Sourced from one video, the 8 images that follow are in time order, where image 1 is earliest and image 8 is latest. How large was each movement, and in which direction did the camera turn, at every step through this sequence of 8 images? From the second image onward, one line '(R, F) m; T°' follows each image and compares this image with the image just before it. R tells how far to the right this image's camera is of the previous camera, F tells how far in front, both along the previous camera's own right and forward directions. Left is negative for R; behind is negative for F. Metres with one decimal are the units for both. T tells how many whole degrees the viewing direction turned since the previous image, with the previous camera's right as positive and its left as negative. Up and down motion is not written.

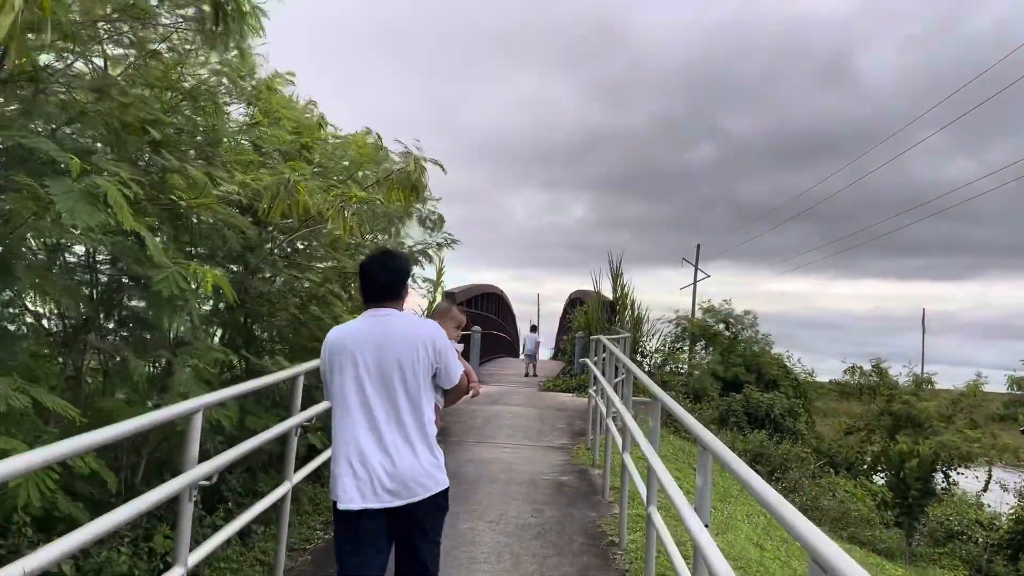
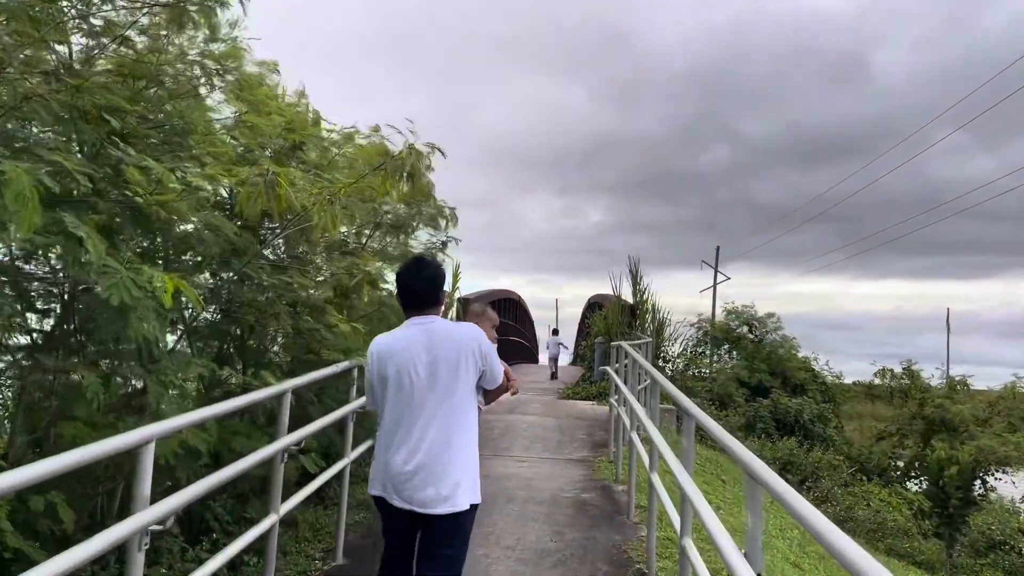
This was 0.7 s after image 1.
(0.0, +0.4) m; -1°
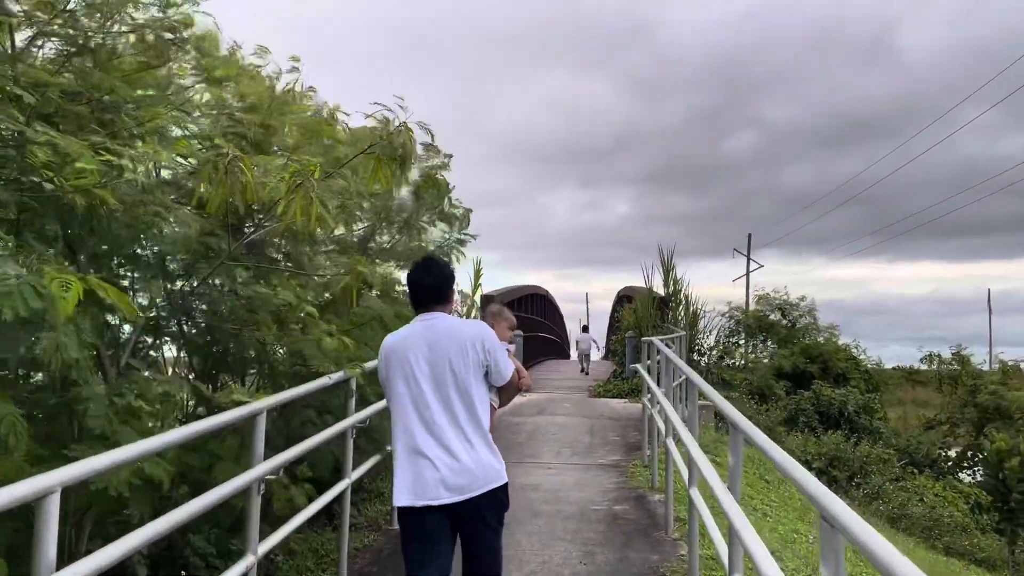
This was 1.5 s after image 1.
(+0.1, +0.5) m; -2°
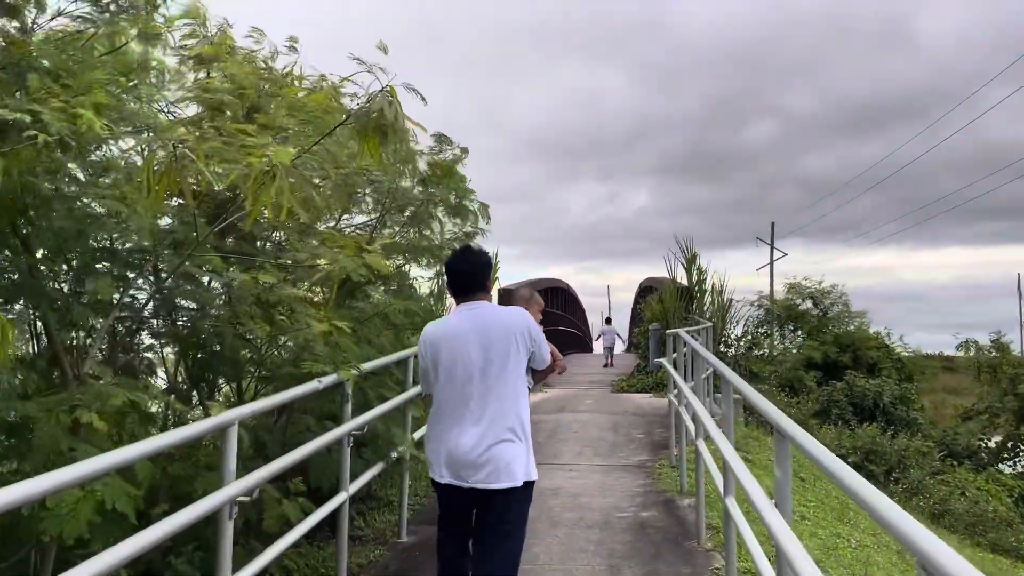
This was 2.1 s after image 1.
(0.0, +0.4) m; -1°
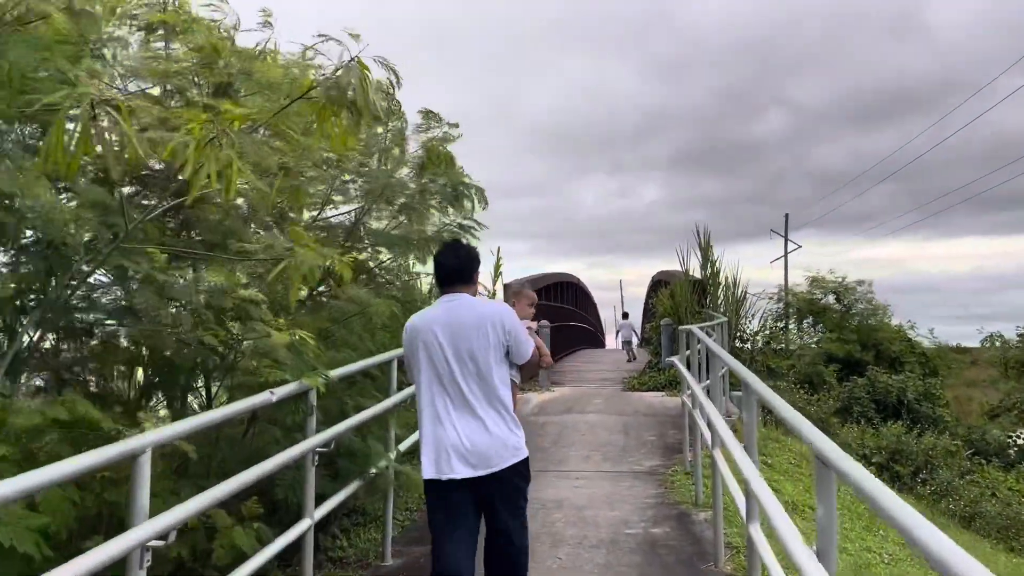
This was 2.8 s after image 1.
(+0.1, +0.5) m; -1°
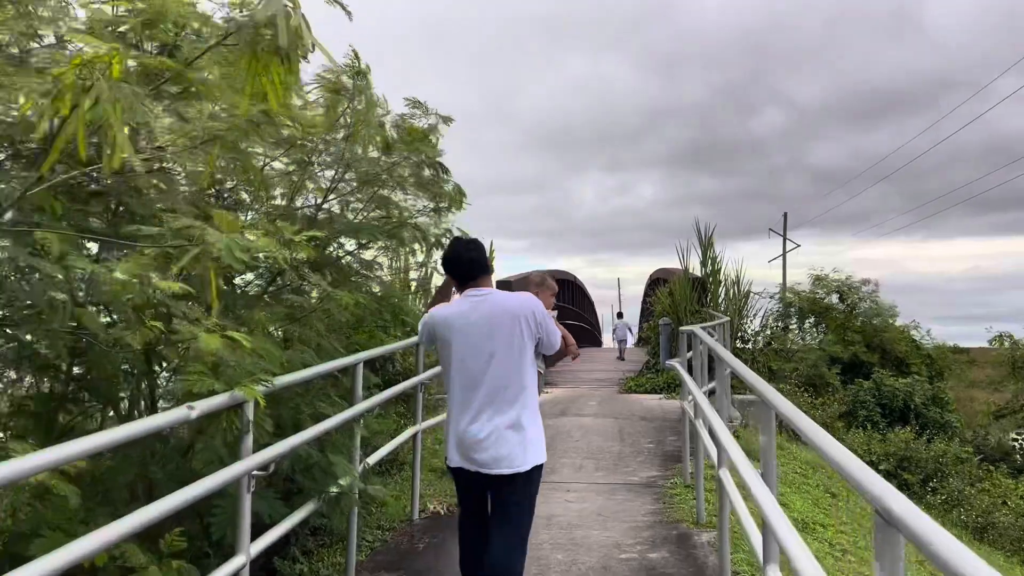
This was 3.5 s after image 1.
(+0.1, +0.5) m; 0°
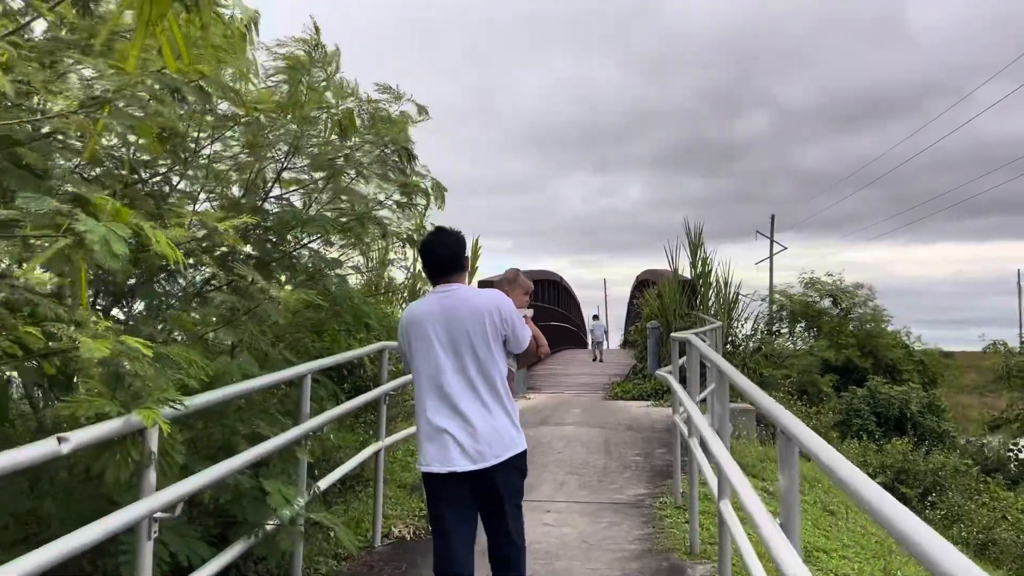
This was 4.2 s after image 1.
(+0.1, +0.5) m; +1°
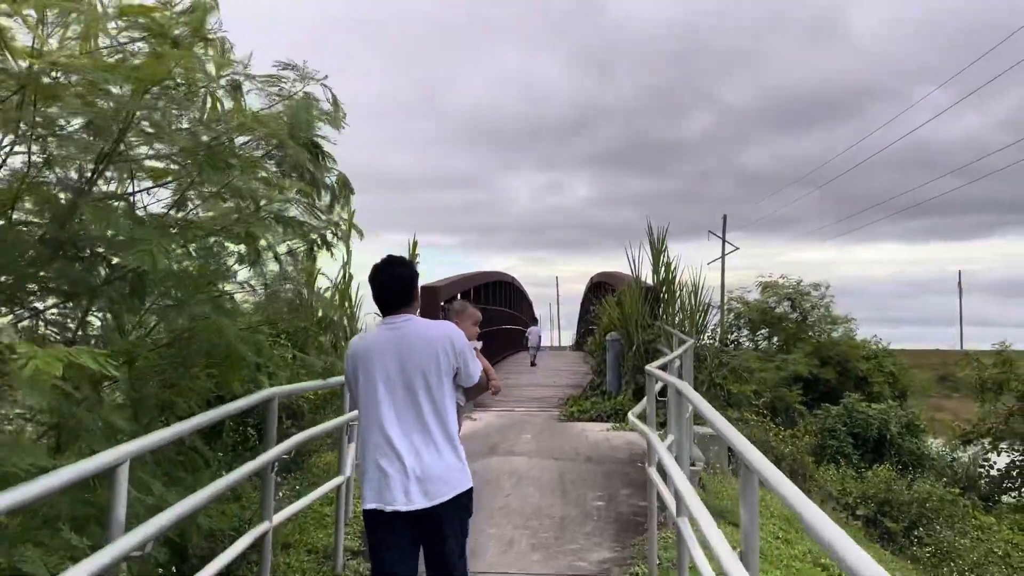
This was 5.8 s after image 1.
(+0.1, +1.0) m; +3°
